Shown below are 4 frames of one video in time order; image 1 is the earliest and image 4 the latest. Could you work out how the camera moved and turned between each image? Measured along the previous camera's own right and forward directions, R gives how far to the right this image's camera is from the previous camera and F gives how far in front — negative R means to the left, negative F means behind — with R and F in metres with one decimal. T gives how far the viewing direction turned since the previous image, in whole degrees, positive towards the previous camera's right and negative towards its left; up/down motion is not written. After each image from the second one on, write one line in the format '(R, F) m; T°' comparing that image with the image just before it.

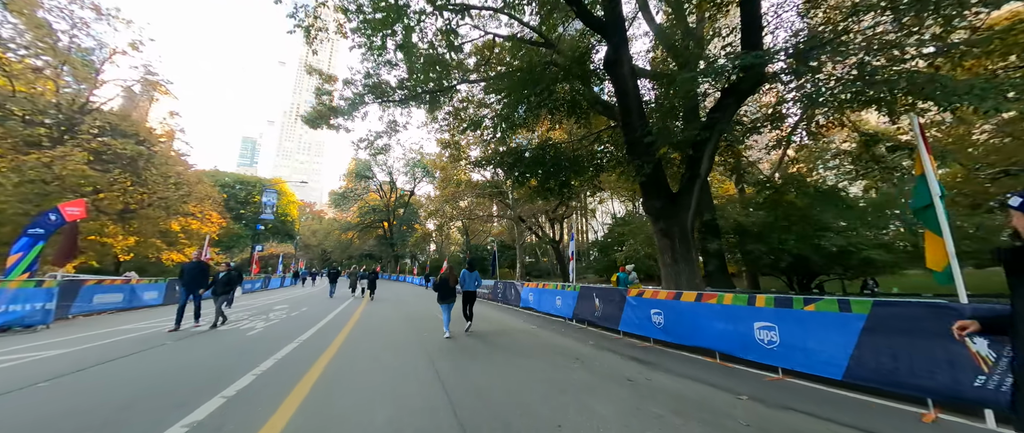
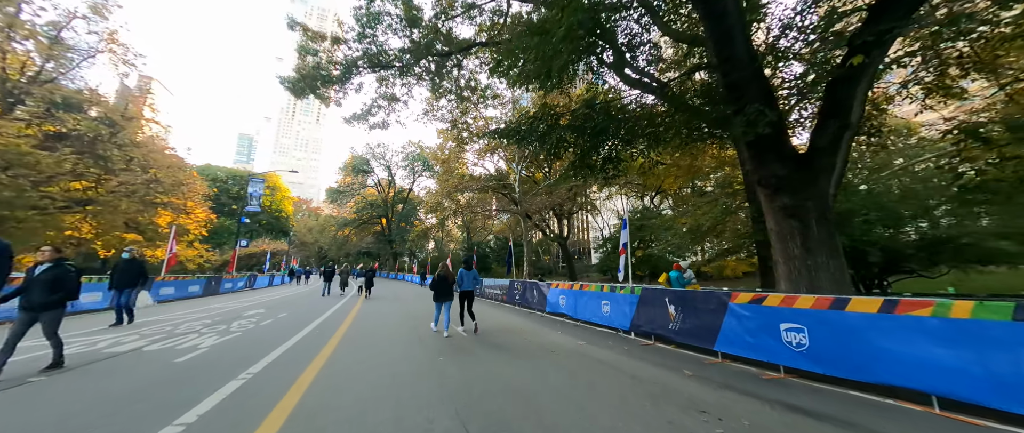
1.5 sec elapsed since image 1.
(-0.8, +2.1) m; 0°
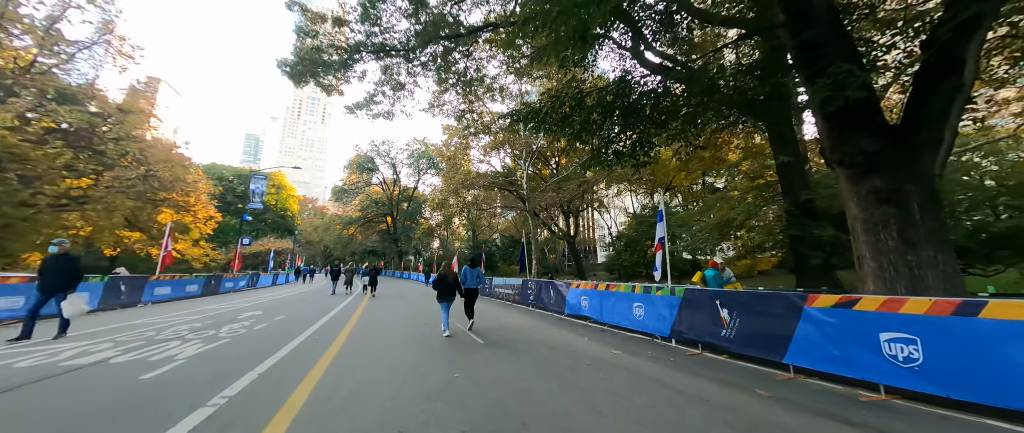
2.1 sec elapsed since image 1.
(-0.3, +0.8) m; -1°
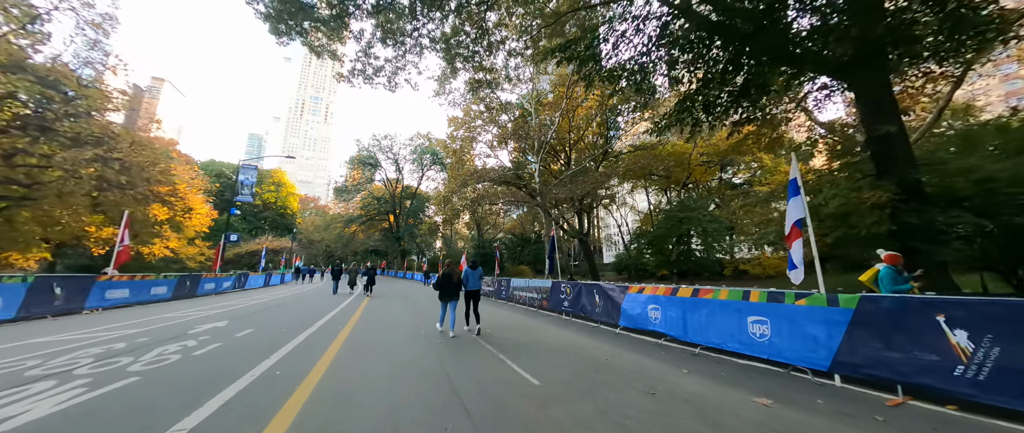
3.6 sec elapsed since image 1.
(-0.8, +2.0) m; 0°
